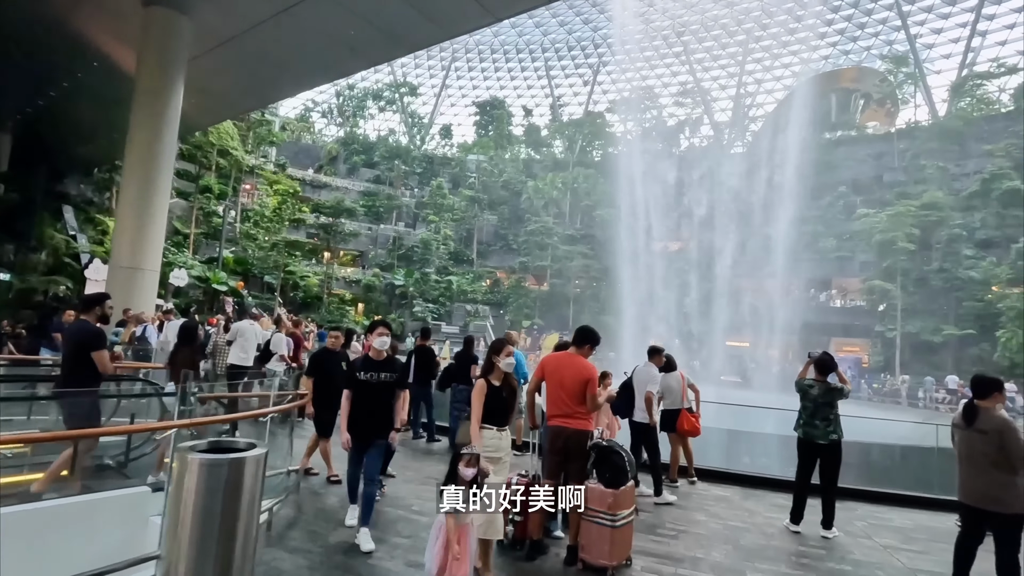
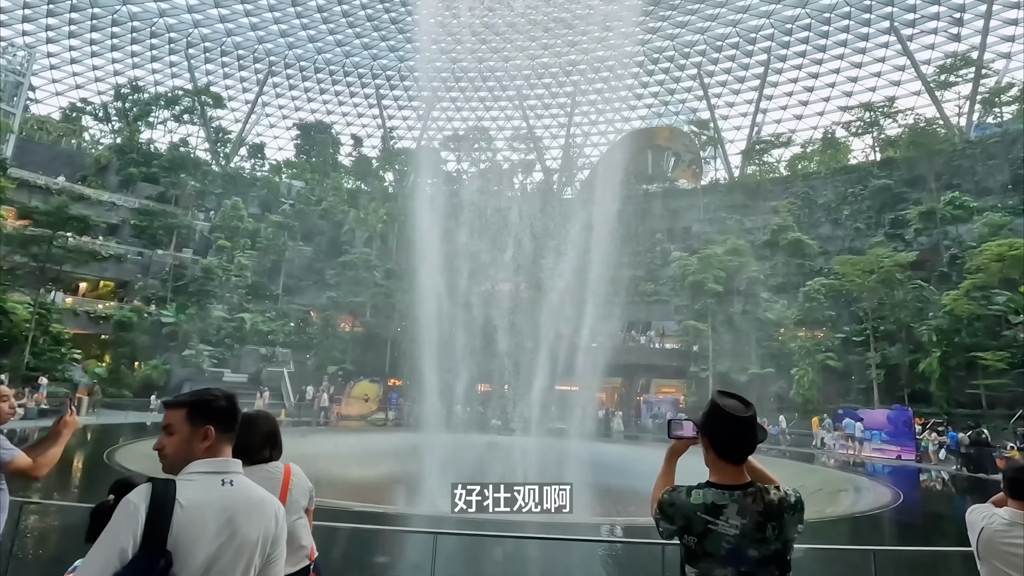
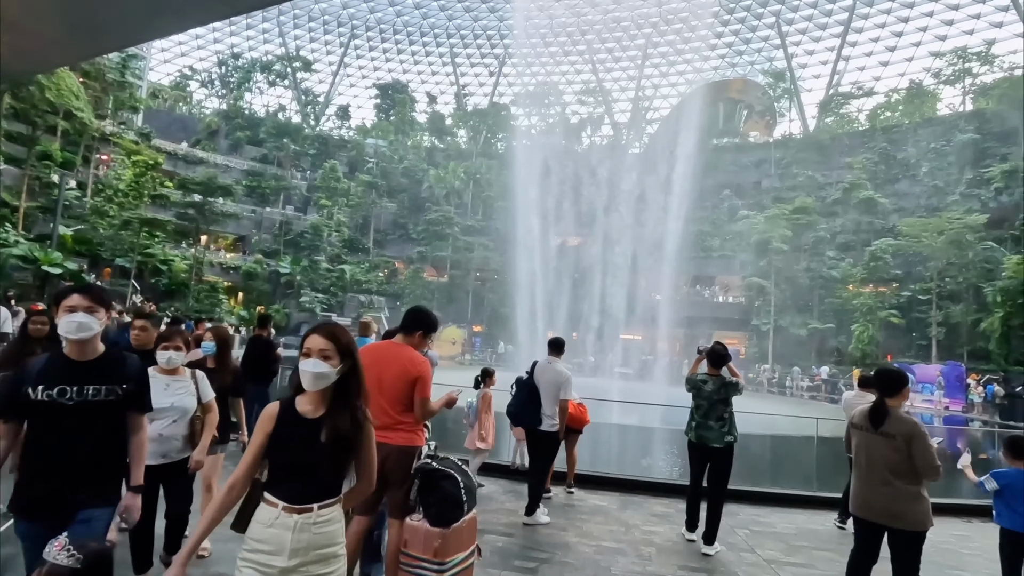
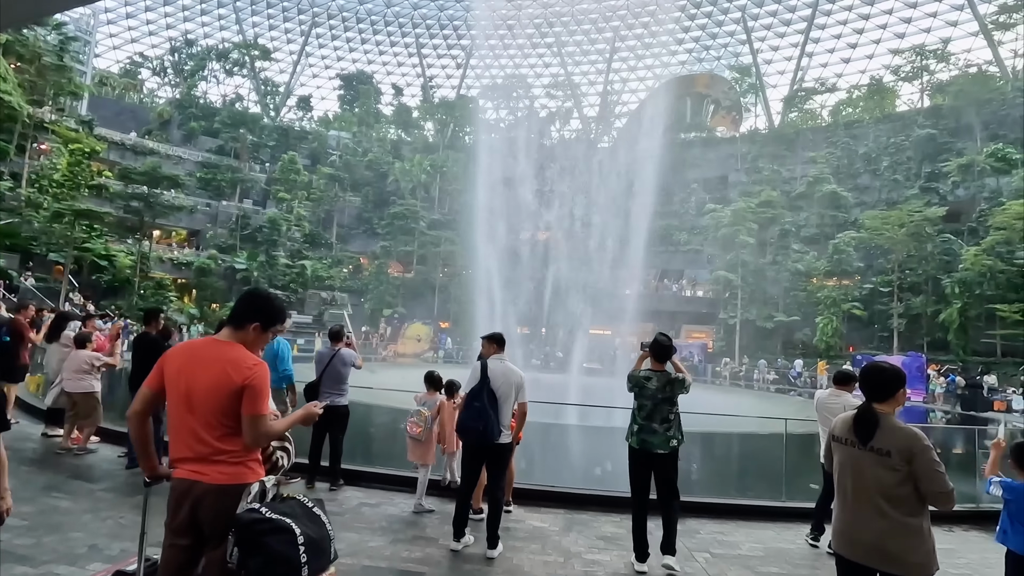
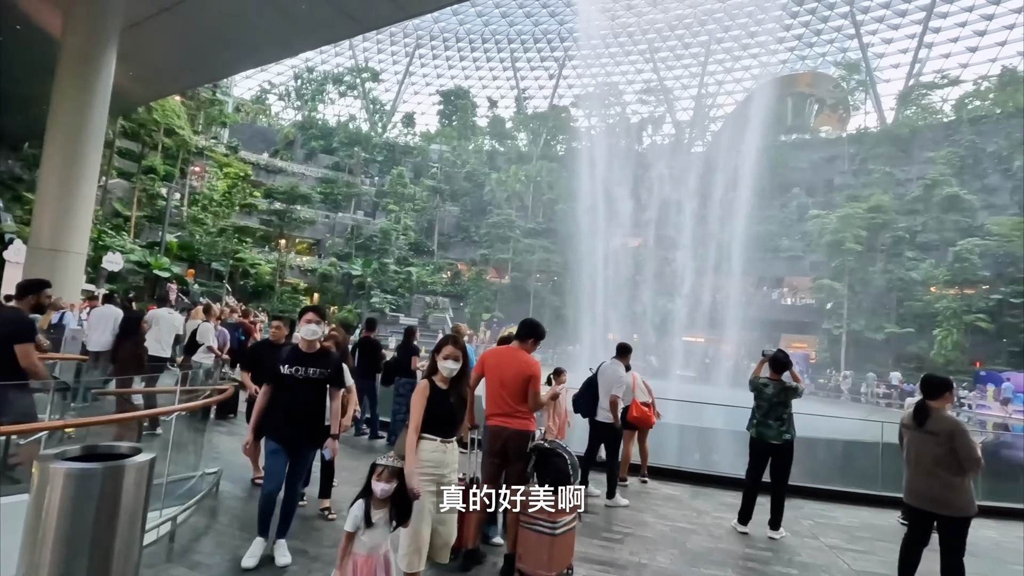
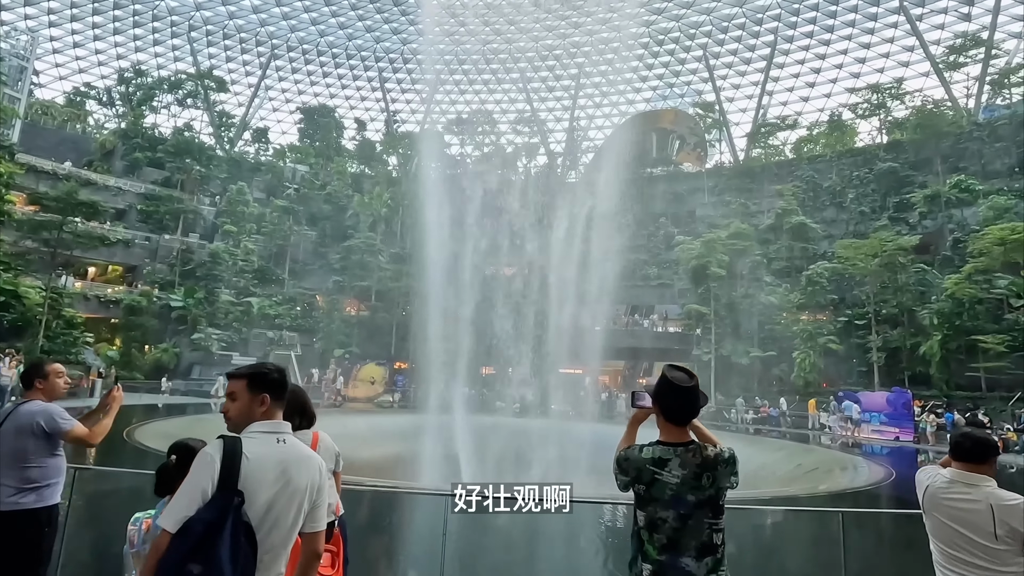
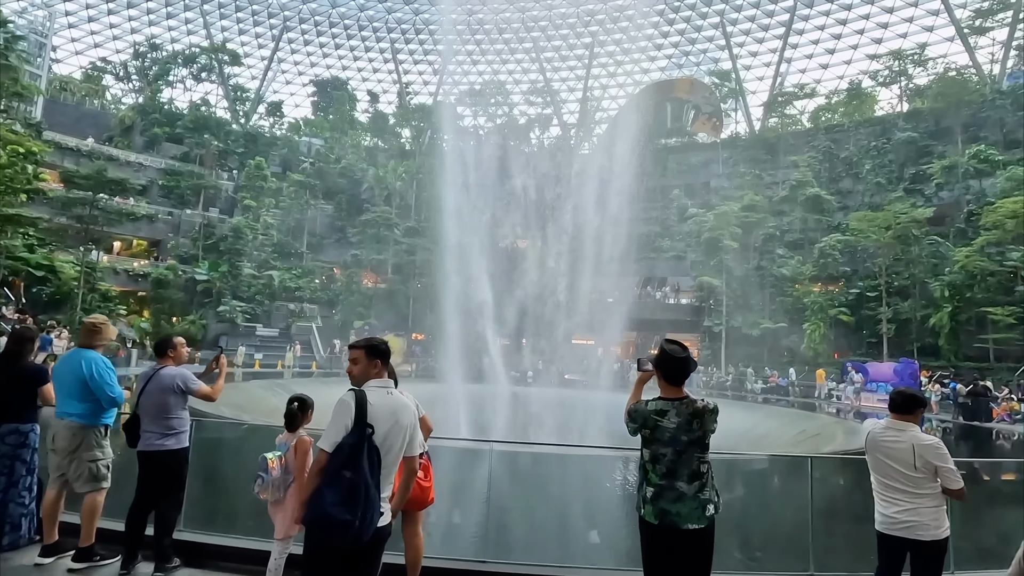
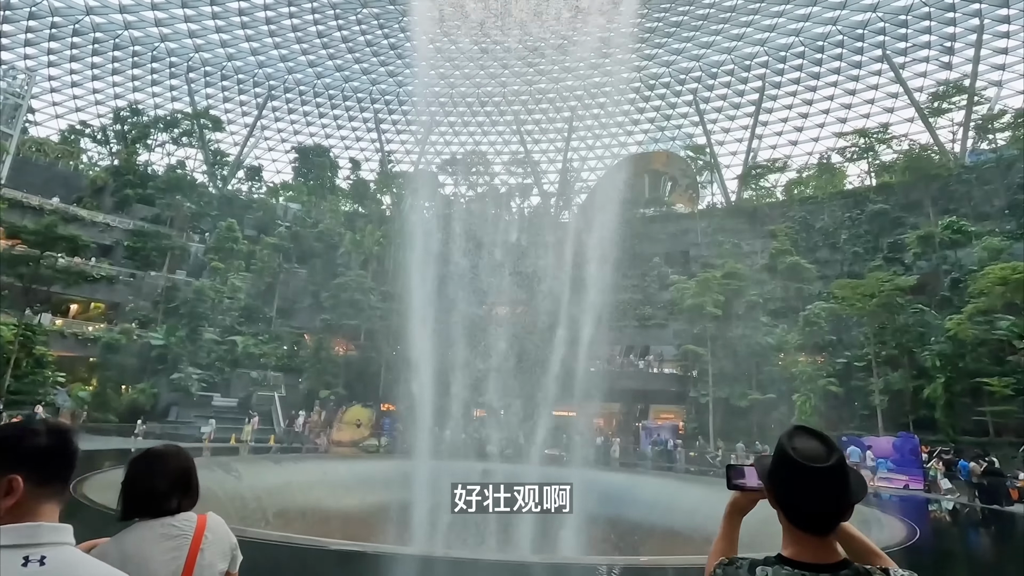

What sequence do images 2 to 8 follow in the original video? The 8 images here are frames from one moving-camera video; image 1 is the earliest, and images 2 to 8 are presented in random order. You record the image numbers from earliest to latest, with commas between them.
5, 3, 4, 7, 6, 2, 8
